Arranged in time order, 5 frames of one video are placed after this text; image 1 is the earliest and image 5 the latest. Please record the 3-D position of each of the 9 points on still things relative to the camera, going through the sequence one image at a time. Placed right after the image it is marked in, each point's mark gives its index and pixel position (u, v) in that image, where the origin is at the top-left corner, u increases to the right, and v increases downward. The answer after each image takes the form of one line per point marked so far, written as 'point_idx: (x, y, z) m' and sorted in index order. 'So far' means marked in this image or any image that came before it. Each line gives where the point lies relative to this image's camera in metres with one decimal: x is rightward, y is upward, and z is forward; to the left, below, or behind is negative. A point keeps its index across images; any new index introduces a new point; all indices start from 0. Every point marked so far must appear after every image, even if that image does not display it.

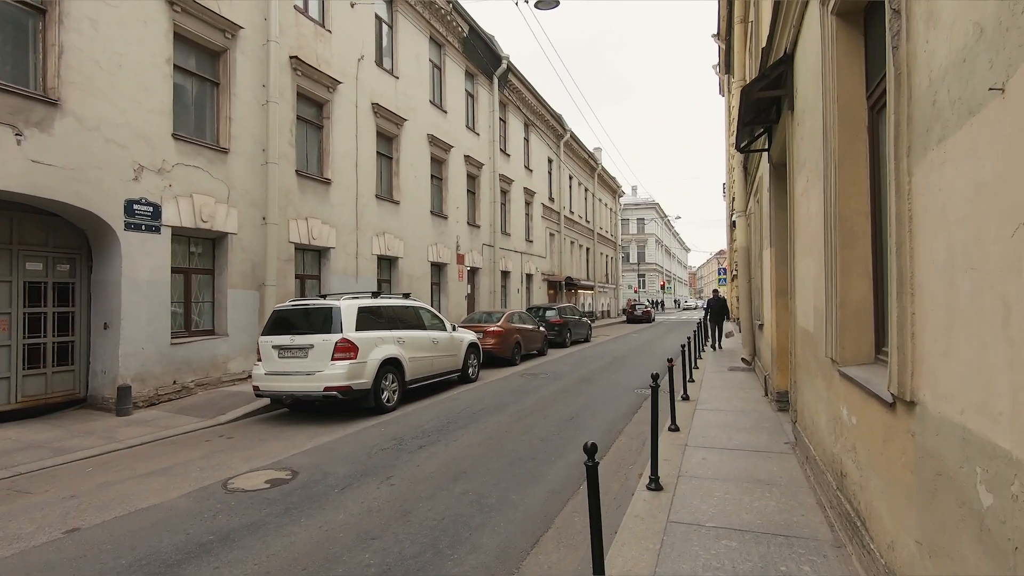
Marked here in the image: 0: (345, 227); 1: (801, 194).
0: (-4.2, +1.5, +13.4) m
1: (+2.6, +0.9, +5.0) m
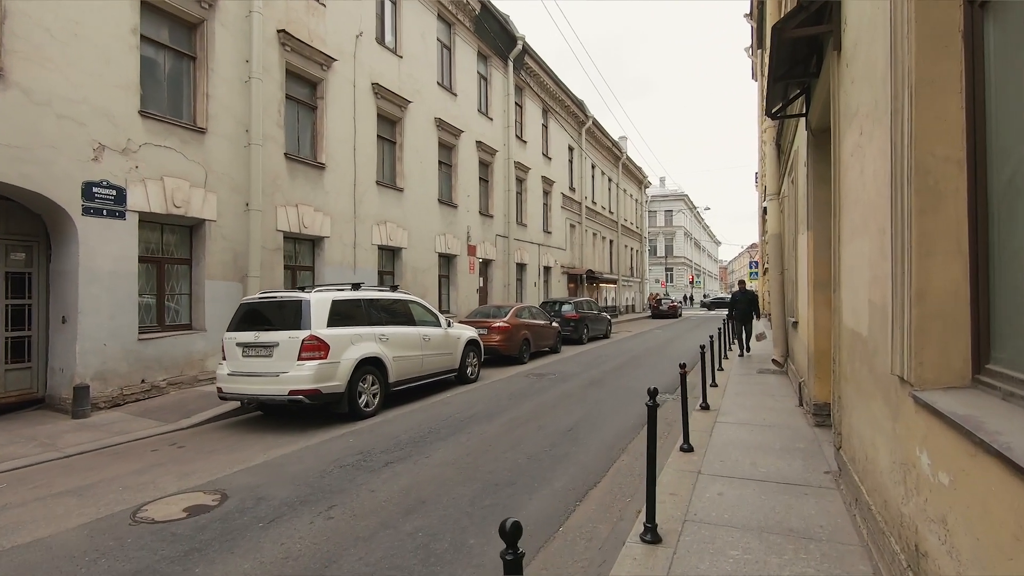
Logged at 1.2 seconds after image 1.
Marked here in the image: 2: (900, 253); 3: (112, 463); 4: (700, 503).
0: (-4.0, +1.7, +12.6) m
1: (+2.4, +0.9, +3.8) m
2: (+1.8, +0.2, +2.5) m
3: (-4.3, -1.9, +5.8) m
4: (+1.4, -1.6, +3.9) m
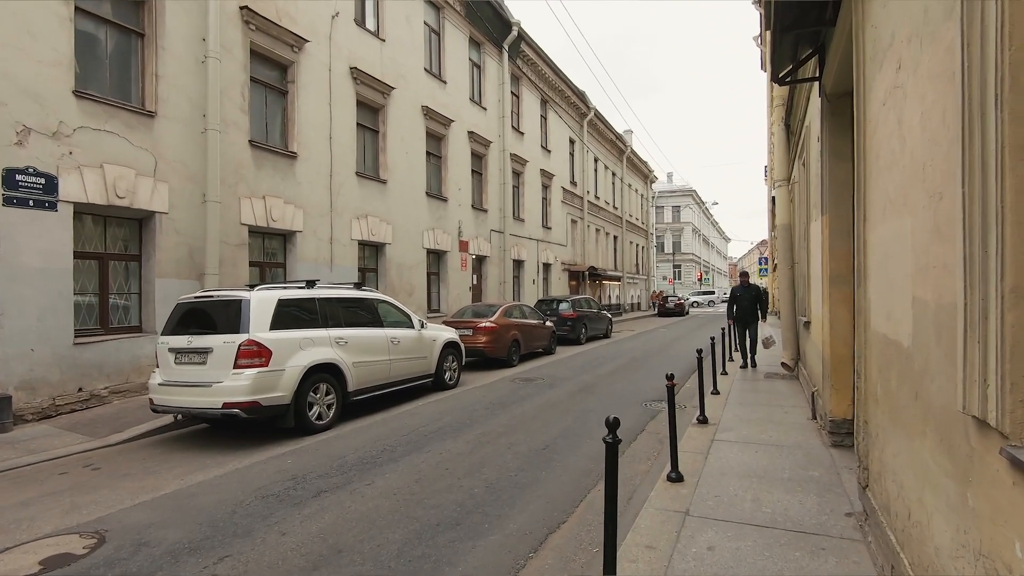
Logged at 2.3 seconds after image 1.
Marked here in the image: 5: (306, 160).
0: (-4.3, +1.7, +11.7) m
1: (+2.0, +1.0, +2.9) m
2: (+1.3, +0.2, +1.6) m
3: (-4.7, -1.9, +5.0) m
4: (+1.0, -1.5, +3.0) m
5: (-4.4, +2.7, +11.5) m
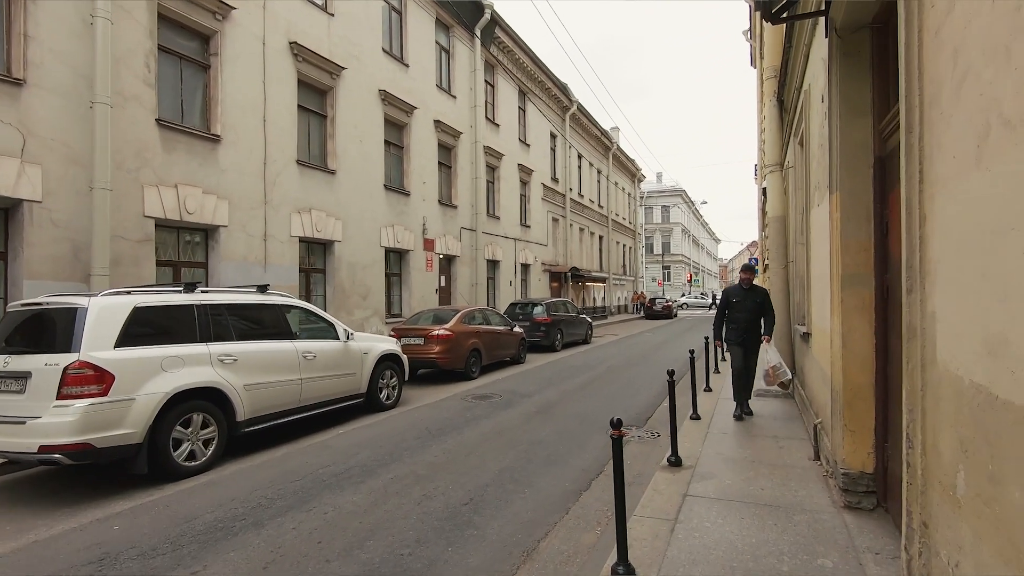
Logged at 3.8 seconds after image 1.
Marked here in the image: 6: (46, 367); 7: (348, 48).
0: (-5.1, +1.7, +10.3) m
1: (+1.3, +1.0, +1.5) m
2: (+0.7, +0.2, +0.2) m
3: (-5.4, -1.9, +3.5) m
4: (+0.3, -1.5, +1.6) m
5: (-5.2, +2.7, +10.0) m
6: (-4.0, -0.7, +4.6) m
7: (-4.0, +5.8, +13.0) m
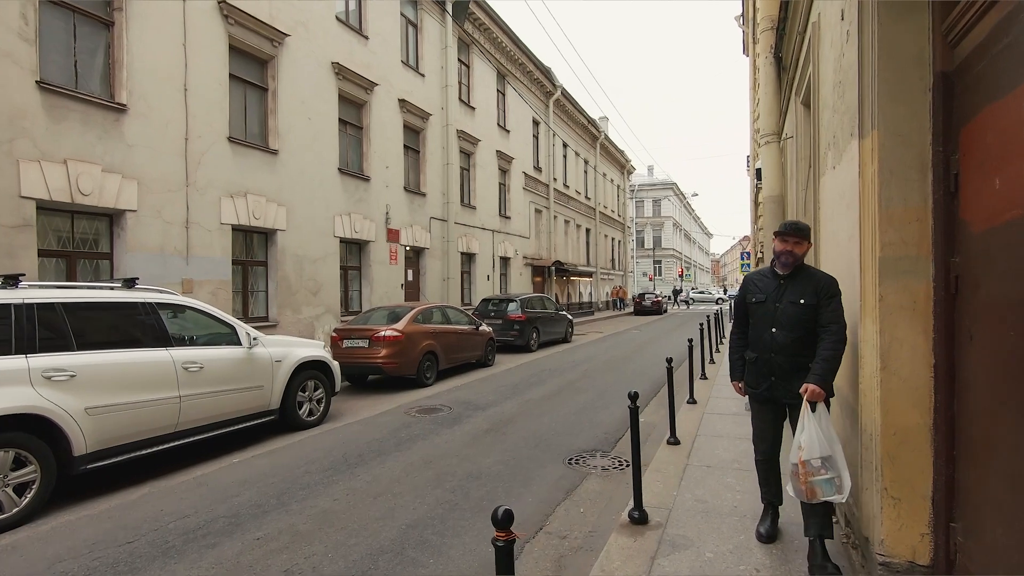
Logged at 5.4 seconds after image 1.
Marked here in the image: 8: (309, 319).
0: (-5.8, +1.8, +8.9) m
1: (+0.7, +1.0, +0.2) m
2: (+0.1, +0.2, -1.1) m
3: (-6.0, -1.9, +2.2) m
4: (-0.3, -1.5, +0.3) m
5: (-5.9, +2.8, +8.6) m
6: (-4.6, -0.6, +3.3) m
7: (-4.7, +5.9, +11.6) m
8: (-4.5, -0.7, +11.9) m
